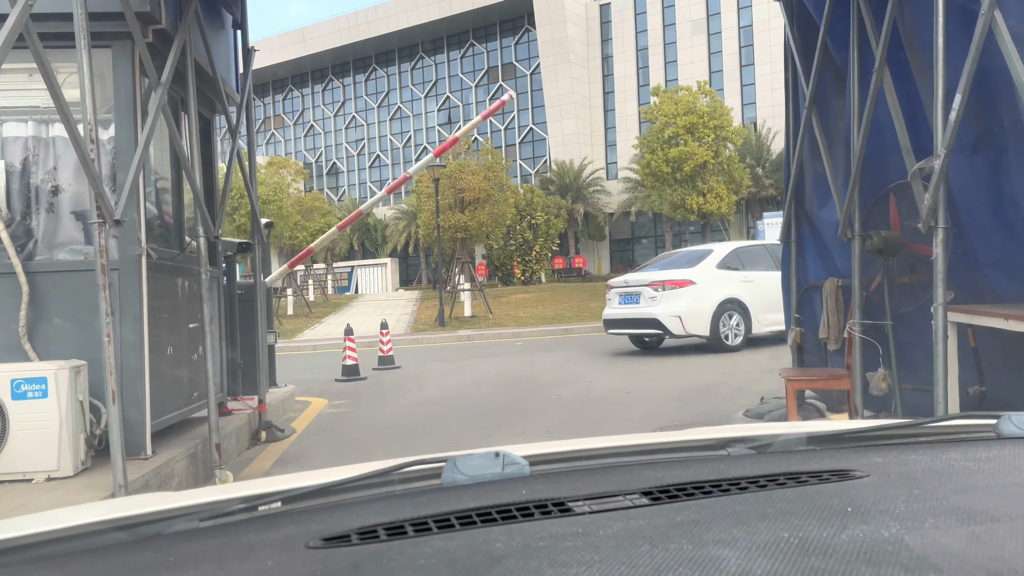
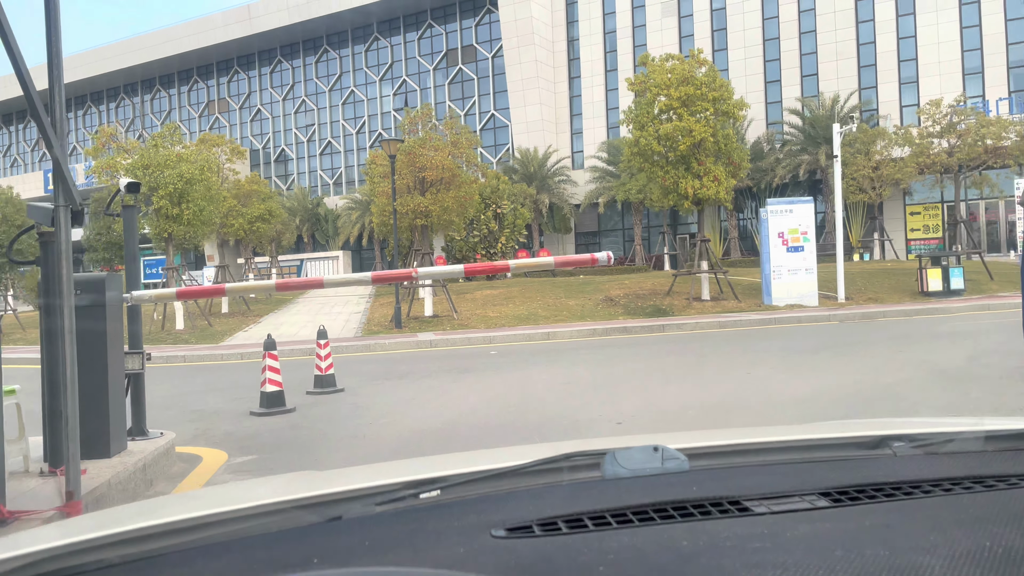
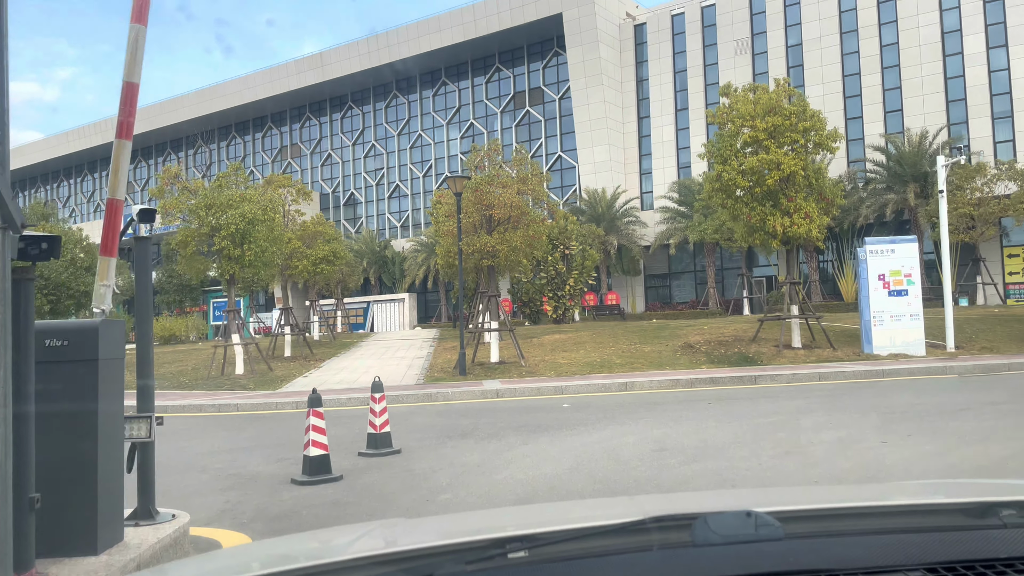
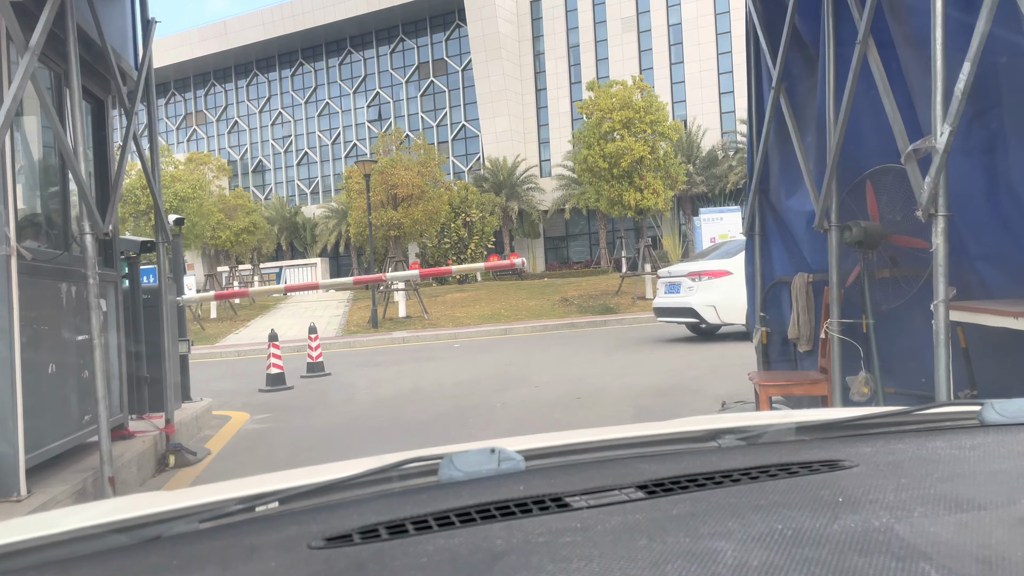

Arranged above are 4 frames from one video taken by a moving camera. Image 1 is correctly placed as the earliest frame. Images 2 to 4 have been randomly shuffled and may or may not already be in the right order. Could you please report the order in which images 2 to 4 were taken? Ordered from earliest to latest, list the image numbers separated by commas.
4, 2, 3
